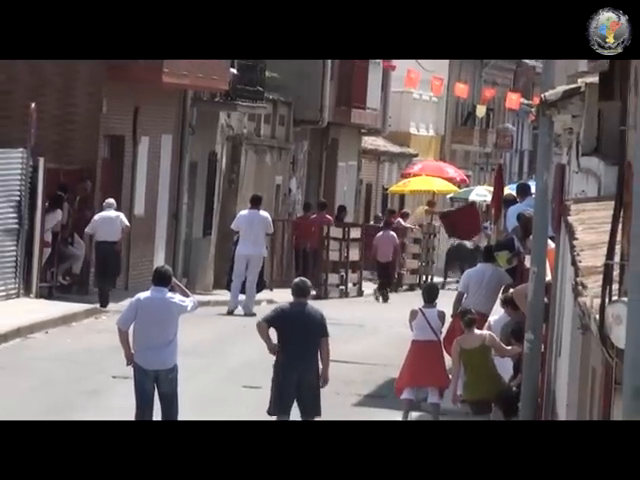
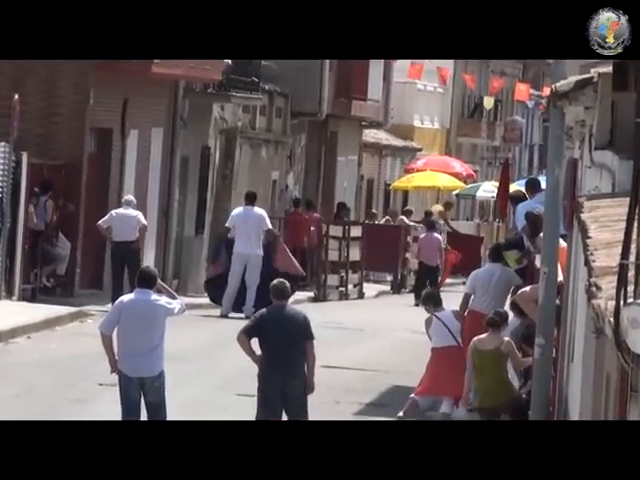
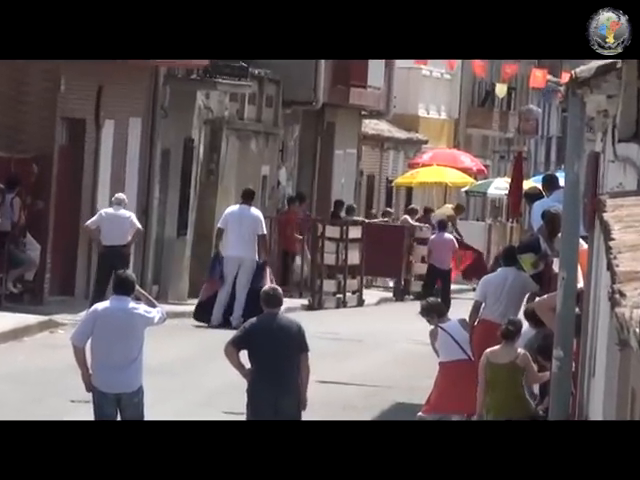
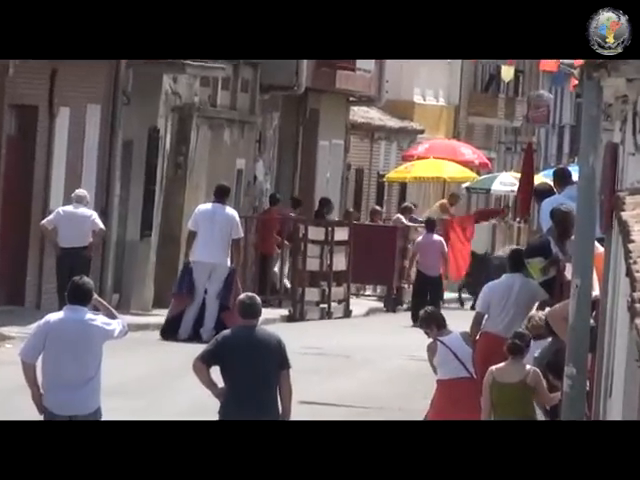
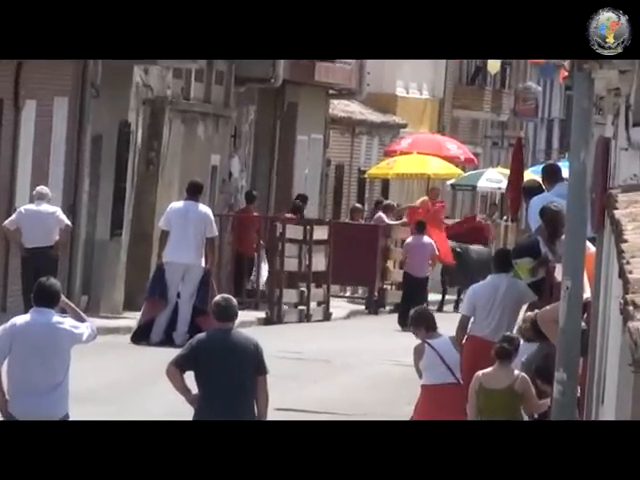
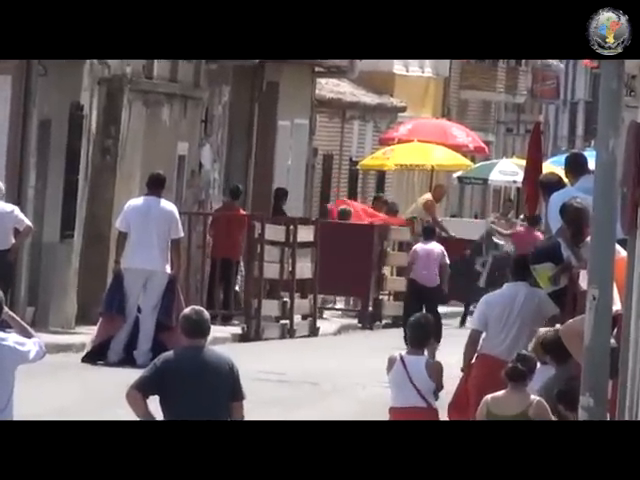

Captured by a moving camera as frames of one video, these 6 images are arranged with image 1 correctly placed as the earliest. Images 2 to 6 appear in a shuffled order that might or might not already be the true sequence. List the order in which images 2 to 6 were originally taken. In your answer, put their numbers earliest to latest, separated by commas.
2, 3, 4, 5, 6
